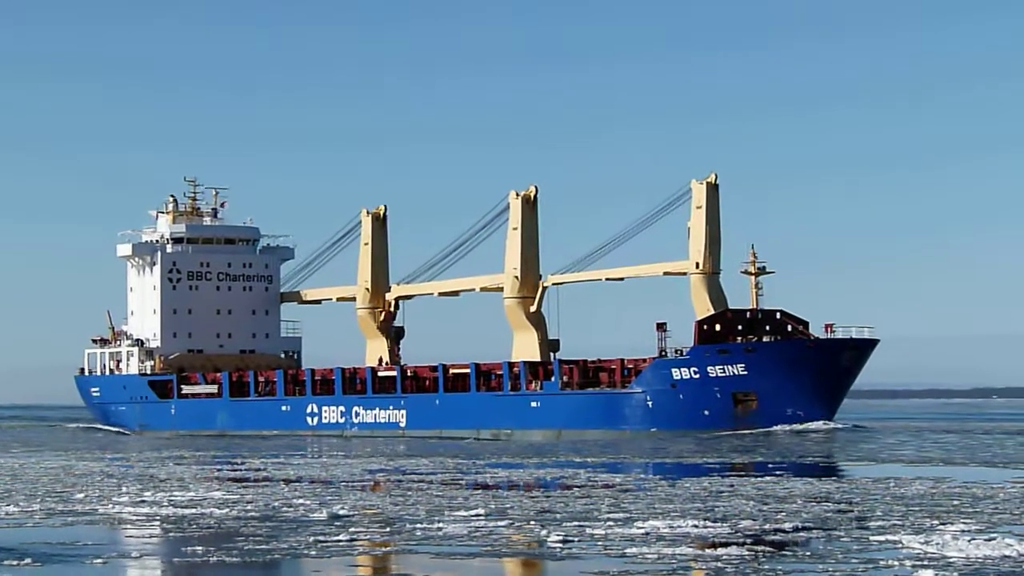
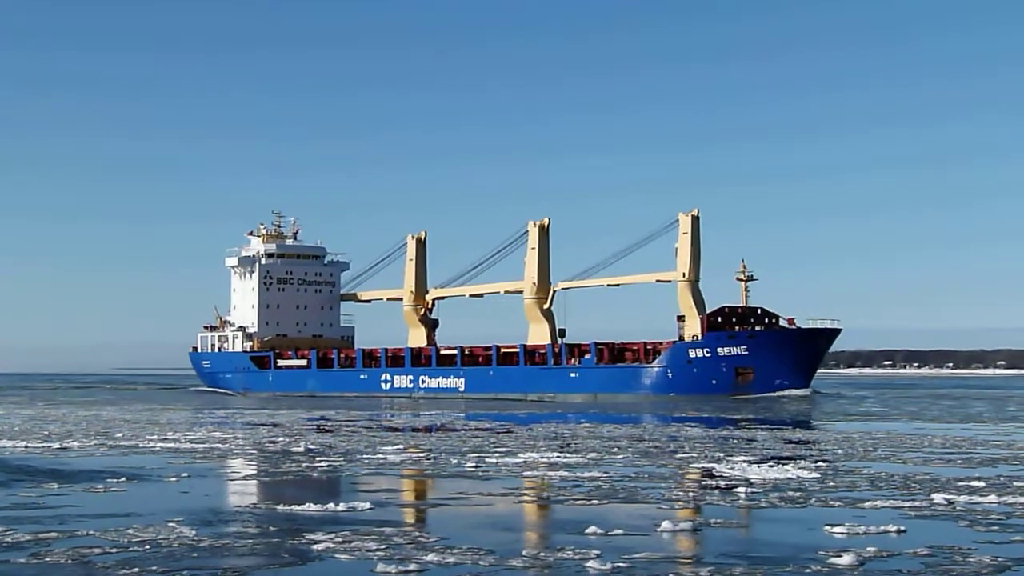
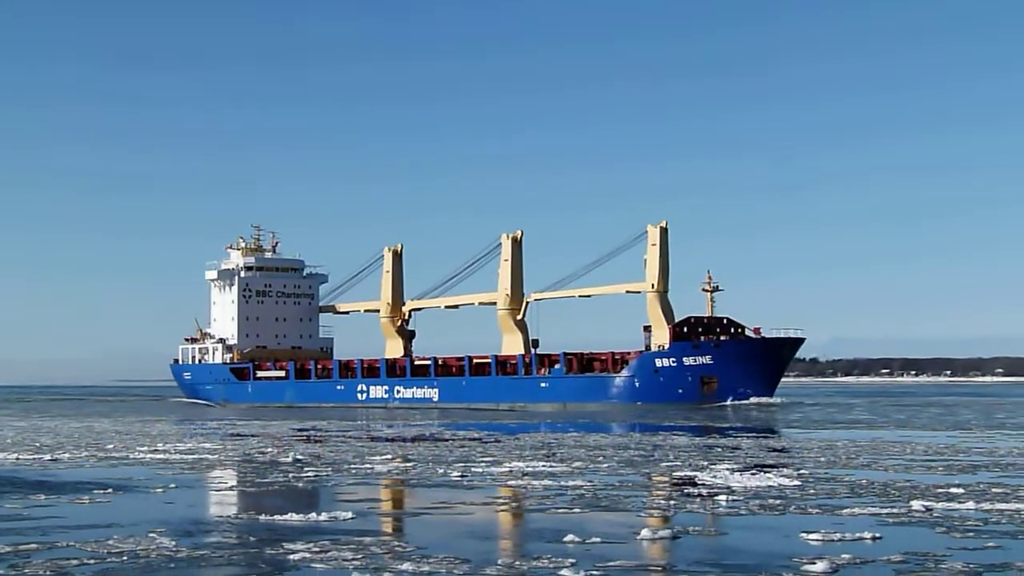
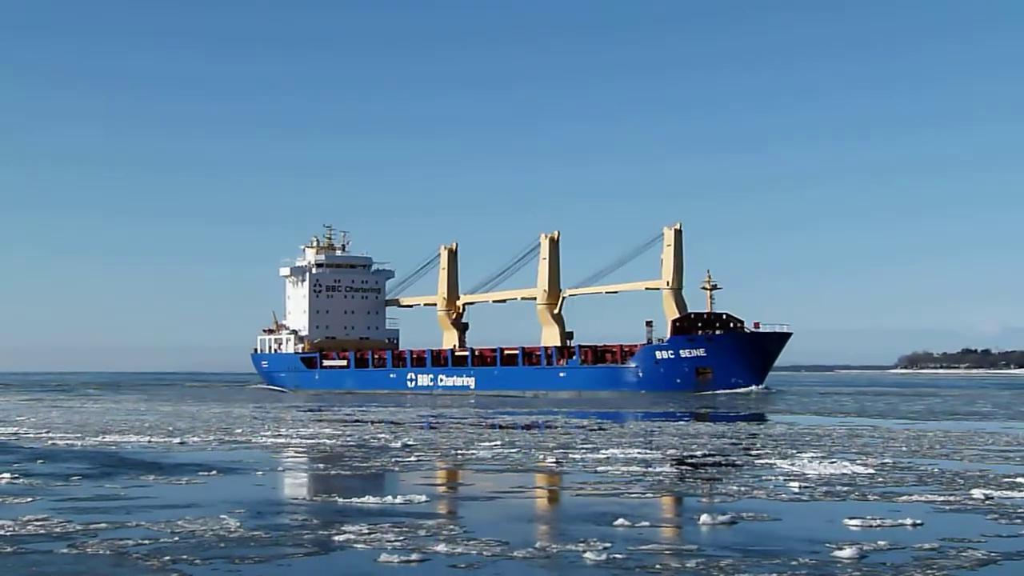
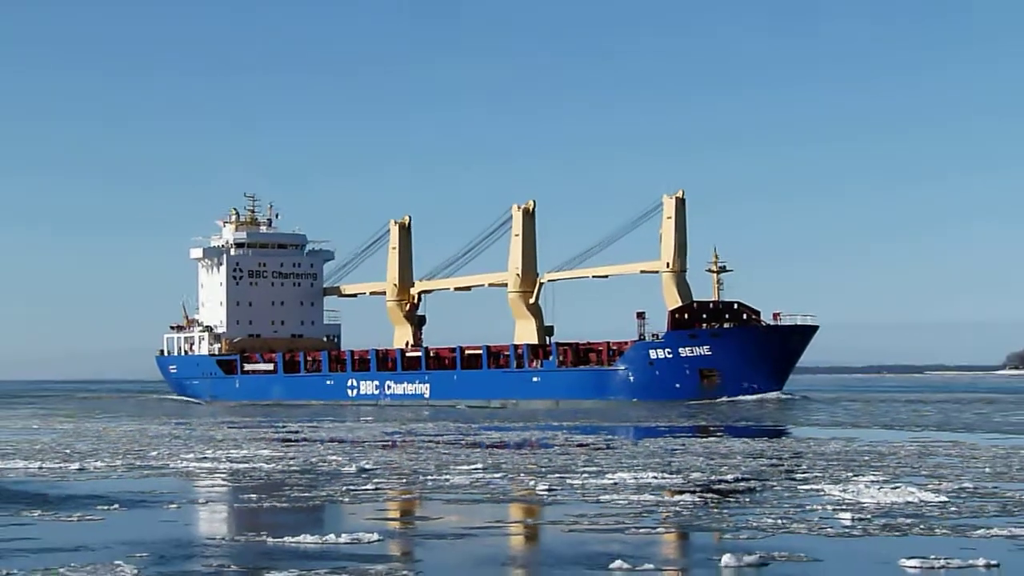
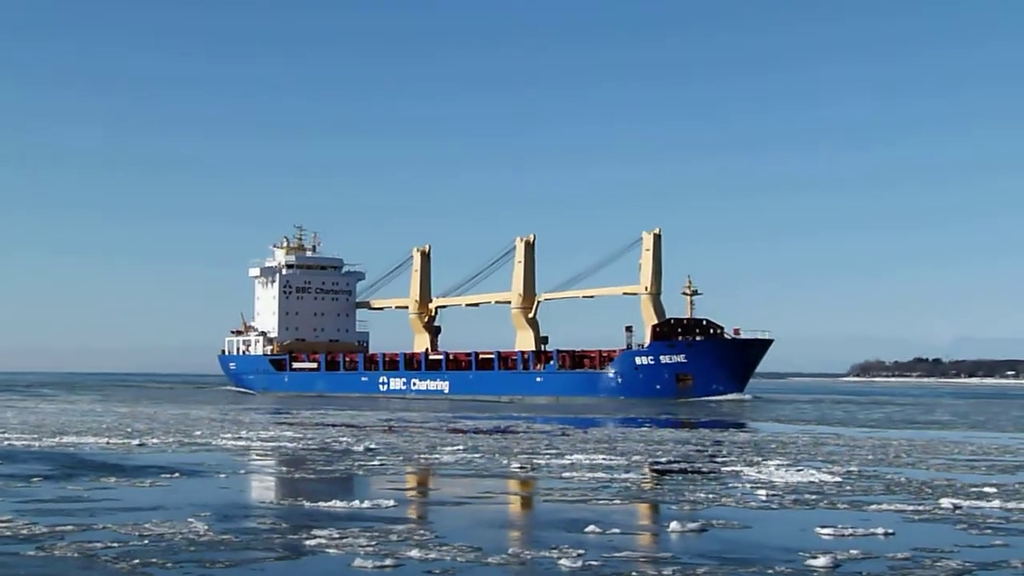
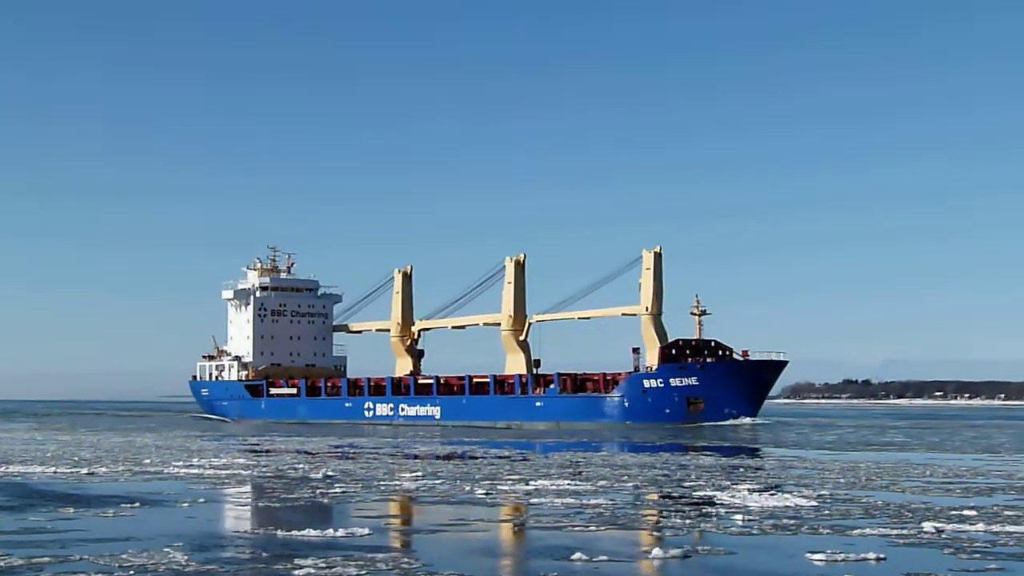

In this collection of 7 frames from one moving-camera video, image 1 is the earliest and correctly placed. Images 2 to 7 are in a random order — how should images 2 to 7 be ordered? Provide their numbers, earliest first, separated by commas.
5, 4, 6, 7, 3, 2
